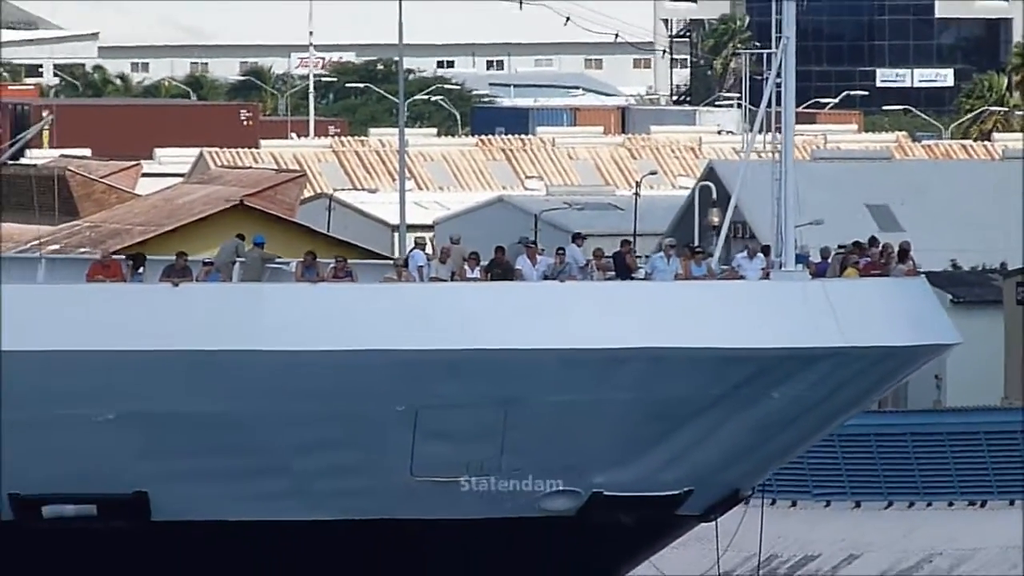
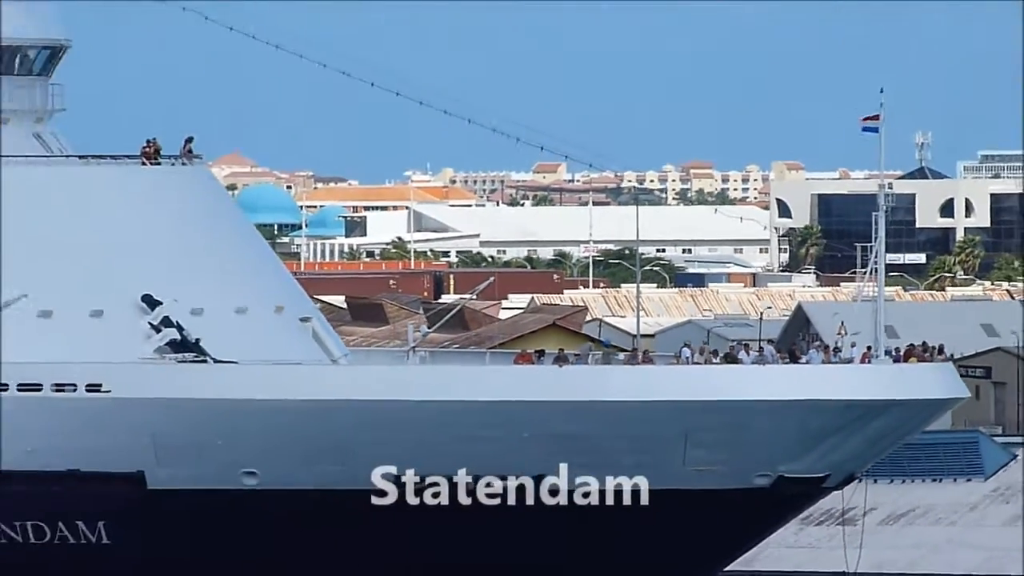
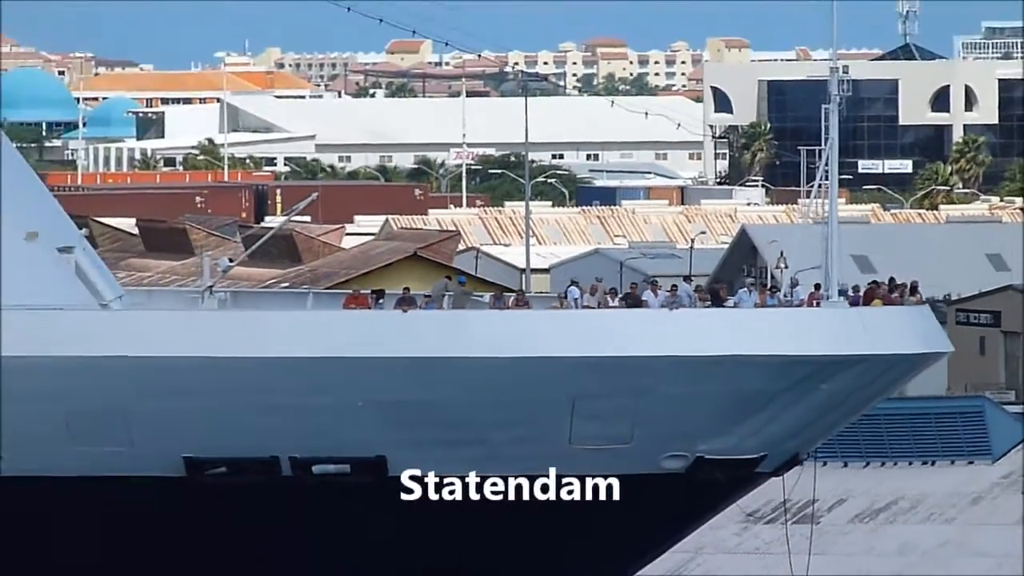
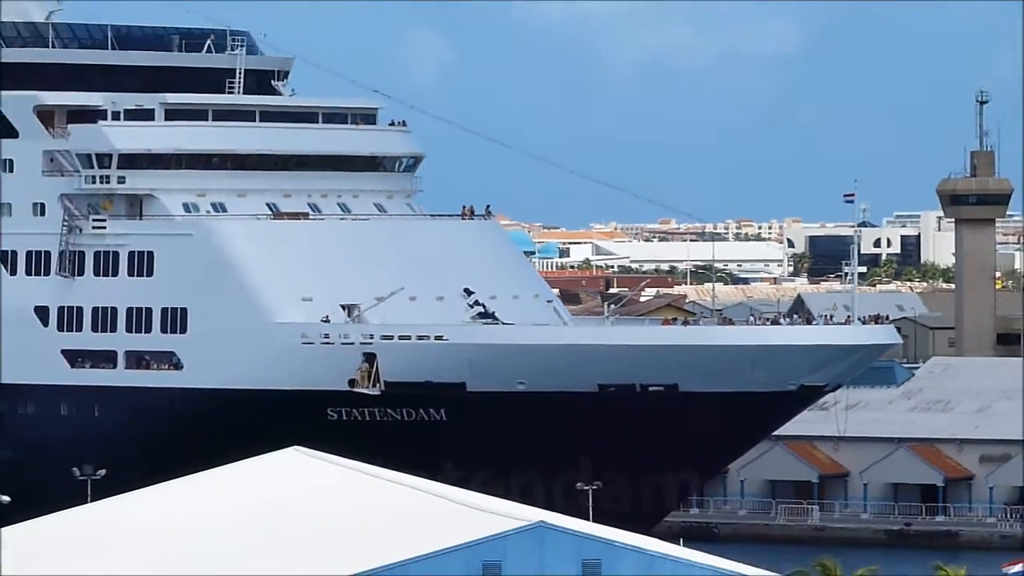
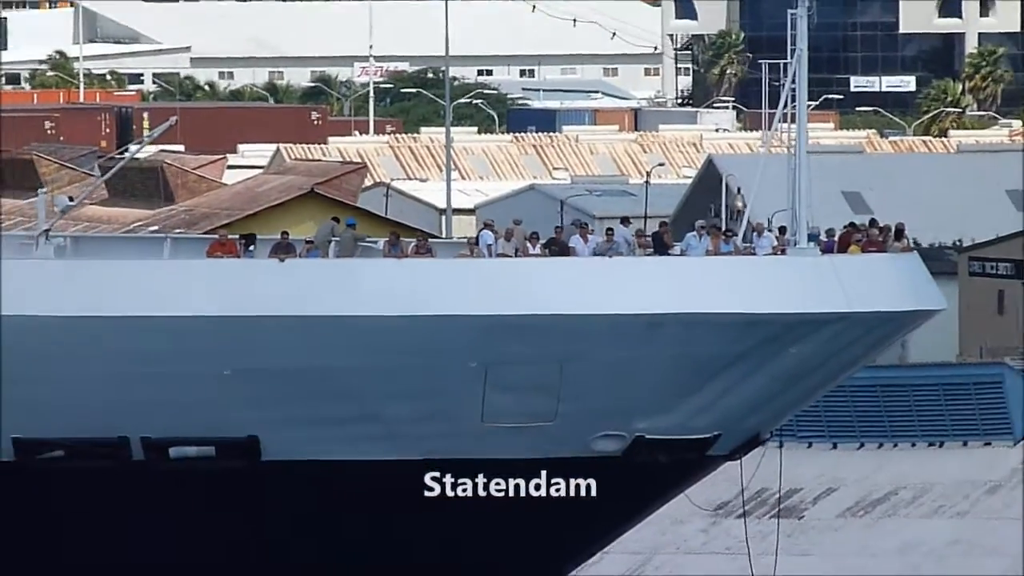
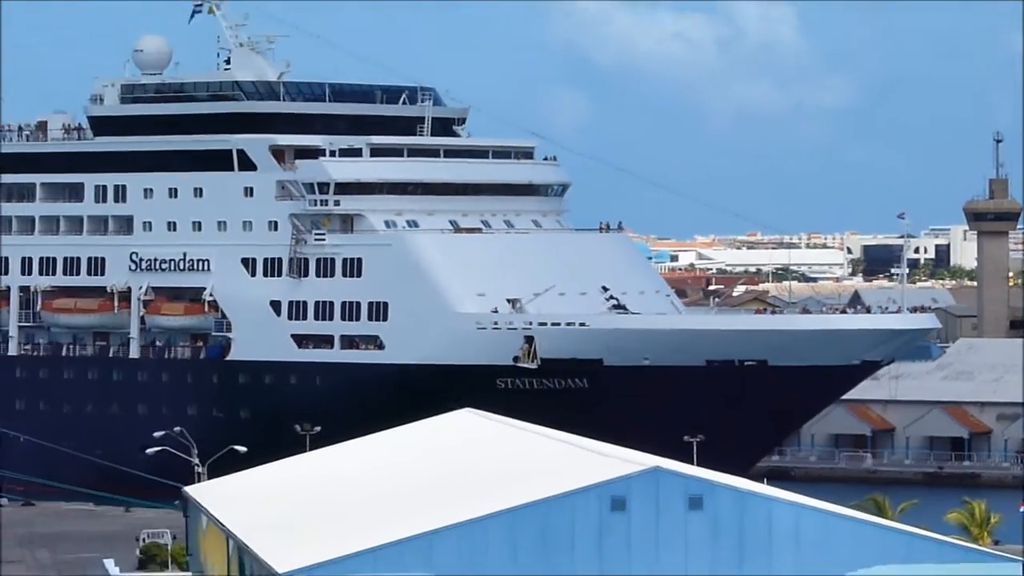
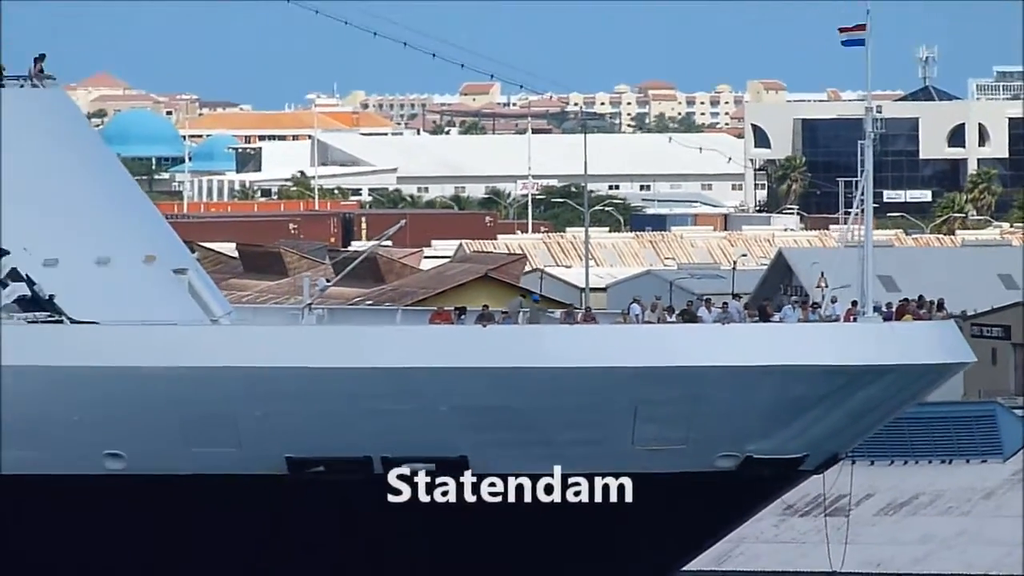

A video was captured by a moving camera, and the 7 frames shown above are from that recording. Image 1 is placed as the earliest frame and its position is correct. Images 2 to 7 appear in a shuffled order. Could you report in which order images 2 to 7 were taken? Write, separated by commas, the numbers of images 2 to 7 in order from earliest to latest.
5, 3, 7, 2, 4, 6
